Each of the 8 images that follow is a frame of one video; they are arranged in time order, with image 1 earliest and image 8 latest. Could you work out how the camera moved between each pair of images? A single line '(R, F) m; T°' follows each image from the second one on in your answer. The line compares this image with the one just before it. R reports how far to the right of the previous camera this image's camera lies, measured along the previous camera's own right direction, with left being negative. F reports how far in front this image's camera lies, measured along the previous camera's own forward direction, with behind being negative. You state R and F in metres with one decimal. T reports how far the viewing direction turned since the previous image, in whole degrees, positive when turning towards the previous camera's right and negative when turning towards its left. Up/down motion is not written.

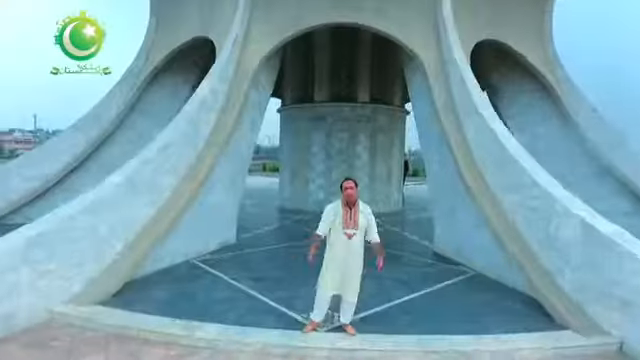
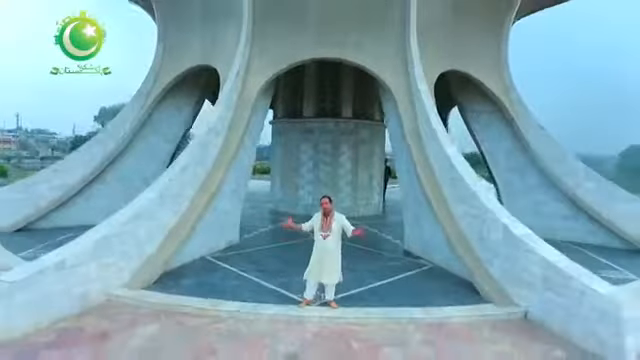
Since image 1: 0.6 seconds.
(0.0, -0.5) m; 0°
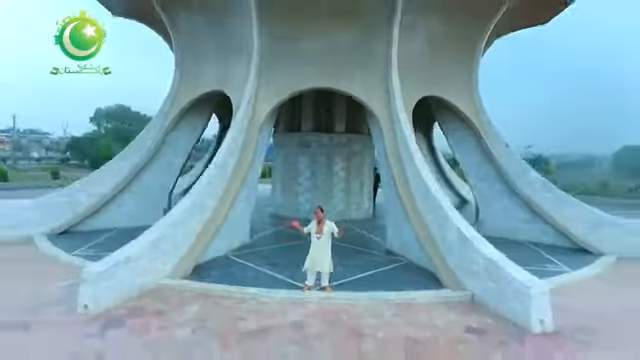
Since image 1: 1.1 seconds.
(0.0, -0.7) m; 0°
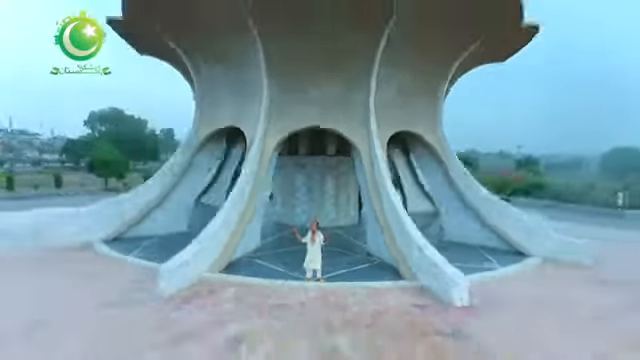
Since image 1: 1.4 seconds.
(0.0, -1.2) m; 0°
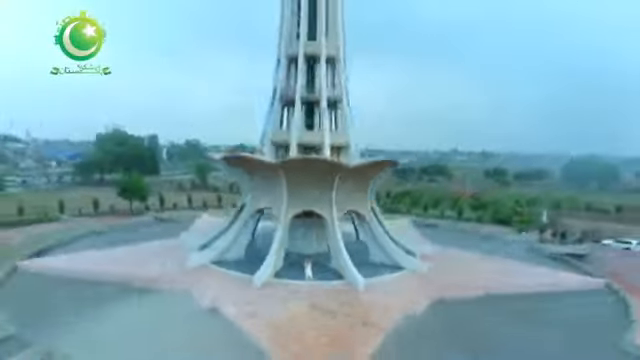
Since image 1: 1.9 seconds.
(+0.2, -6.3) m; 0°
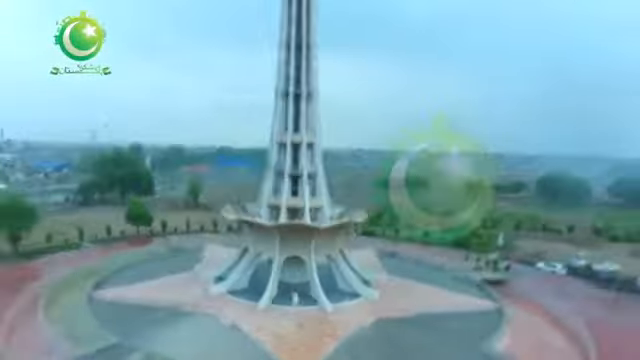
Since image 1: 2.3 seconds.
(+0.5, -4.8) m; 0°
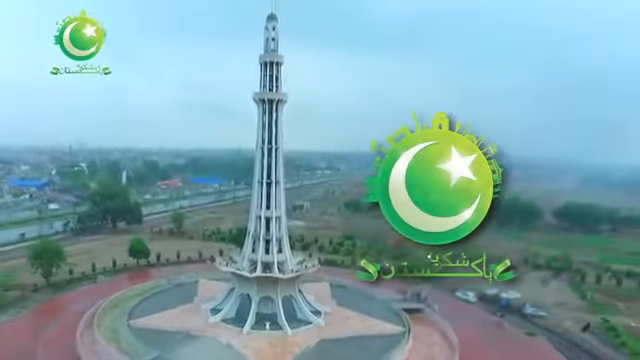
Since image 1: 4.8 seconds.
(+0.3, -7.0) m; +3°
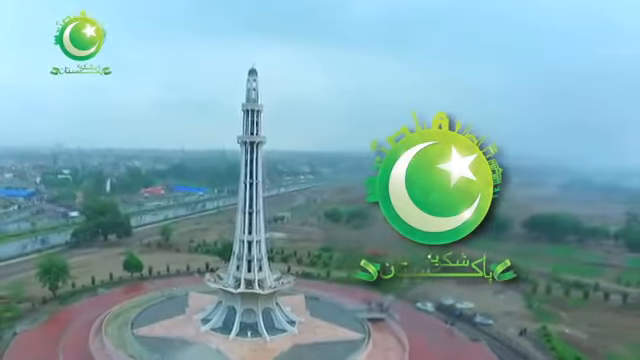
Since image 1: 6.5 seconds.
(+0.4, -4.2) m; +2°
